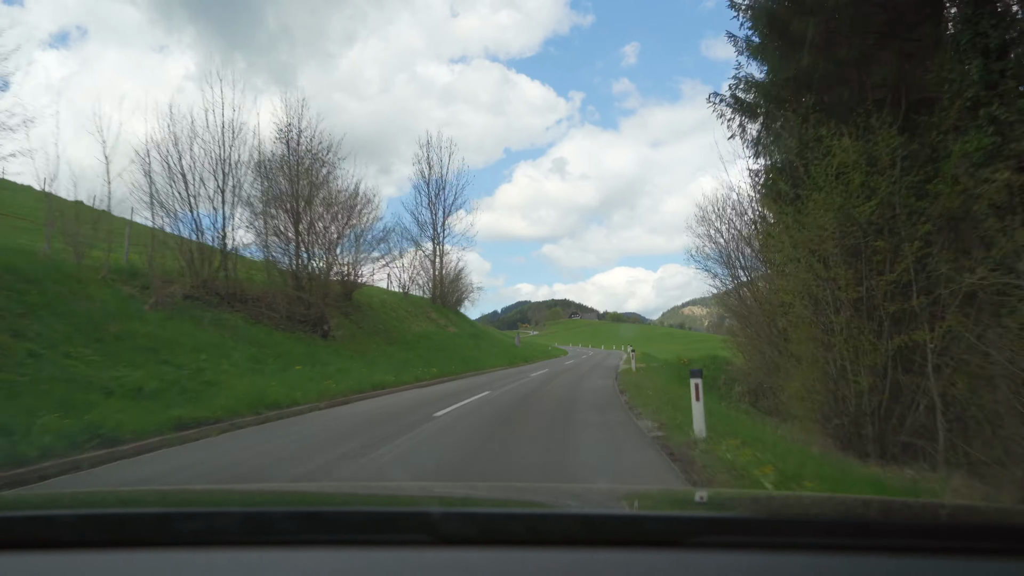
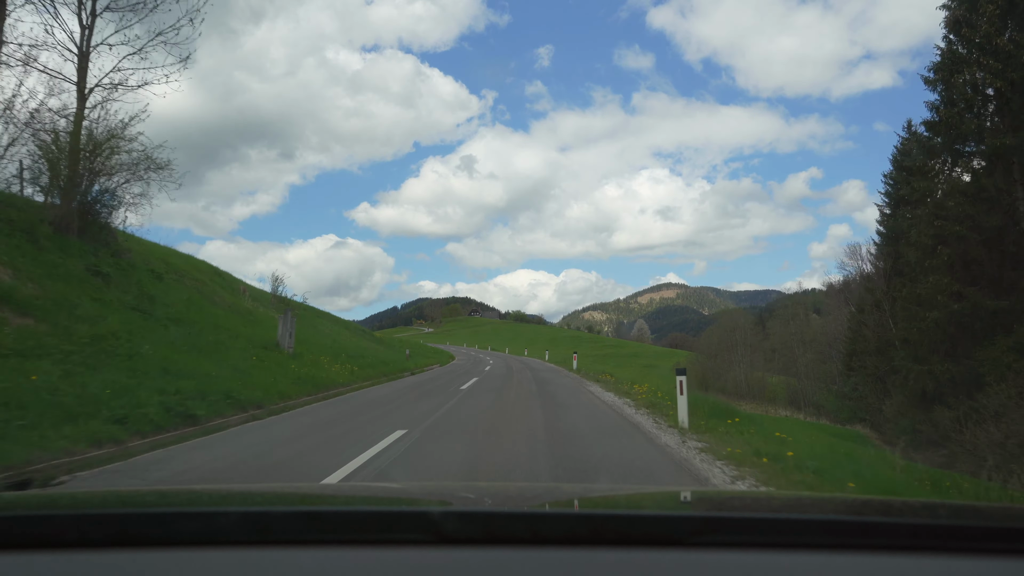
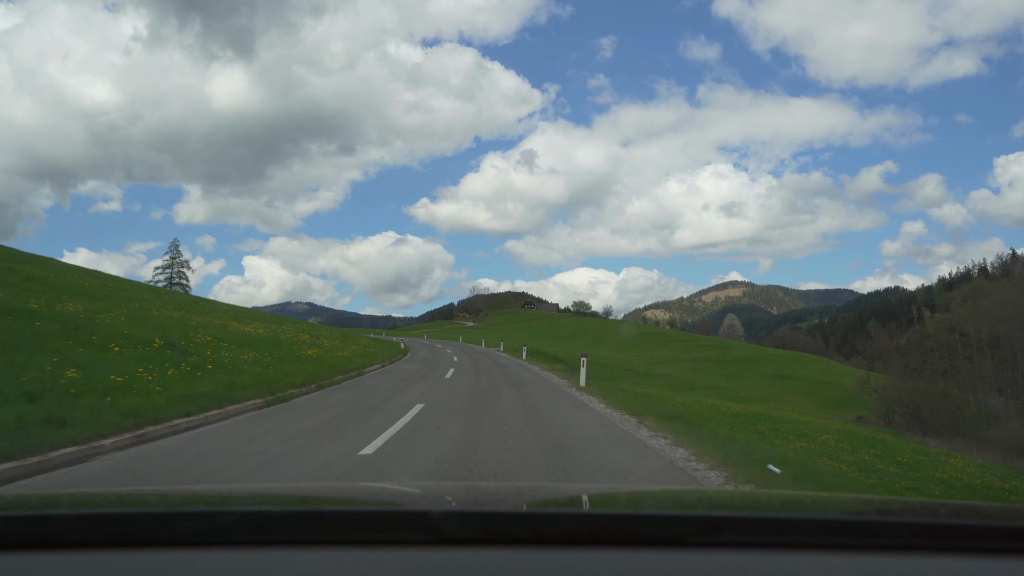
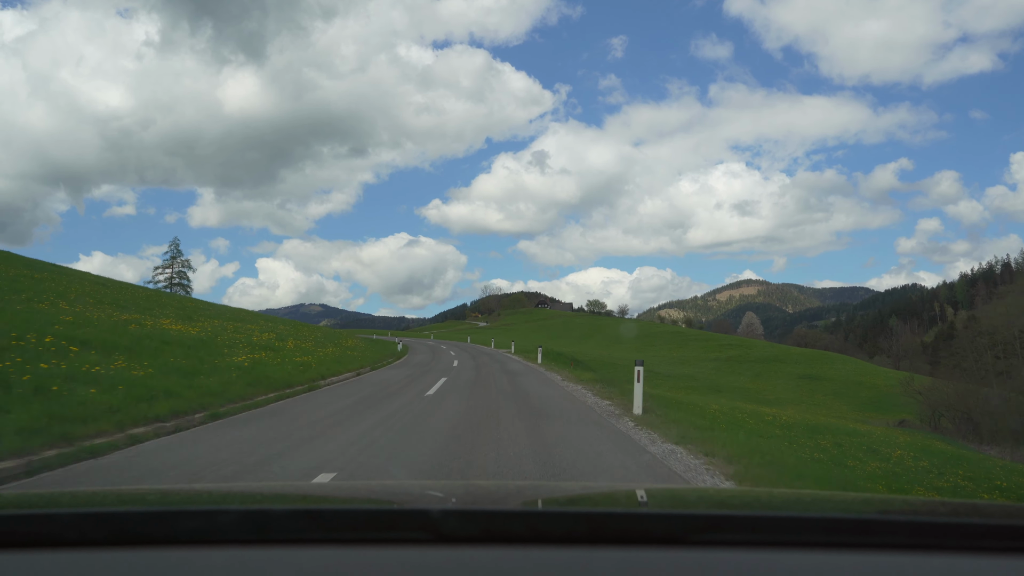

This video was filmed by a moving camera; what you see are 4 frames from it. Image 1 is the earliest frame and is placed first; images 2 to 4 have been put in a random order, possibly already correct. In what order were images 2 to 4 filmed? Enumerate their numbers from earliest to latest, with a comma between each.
2, 3, 4
